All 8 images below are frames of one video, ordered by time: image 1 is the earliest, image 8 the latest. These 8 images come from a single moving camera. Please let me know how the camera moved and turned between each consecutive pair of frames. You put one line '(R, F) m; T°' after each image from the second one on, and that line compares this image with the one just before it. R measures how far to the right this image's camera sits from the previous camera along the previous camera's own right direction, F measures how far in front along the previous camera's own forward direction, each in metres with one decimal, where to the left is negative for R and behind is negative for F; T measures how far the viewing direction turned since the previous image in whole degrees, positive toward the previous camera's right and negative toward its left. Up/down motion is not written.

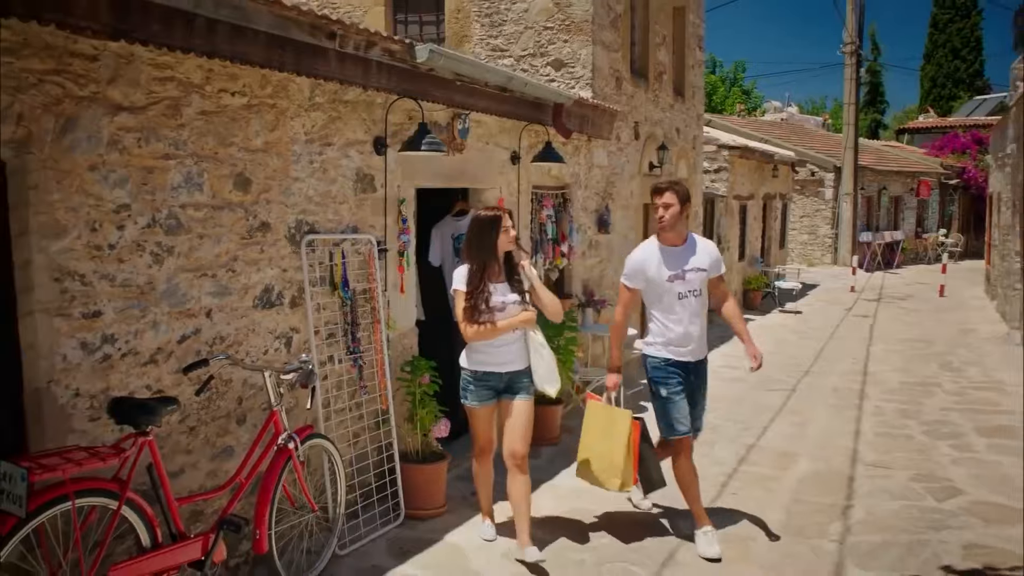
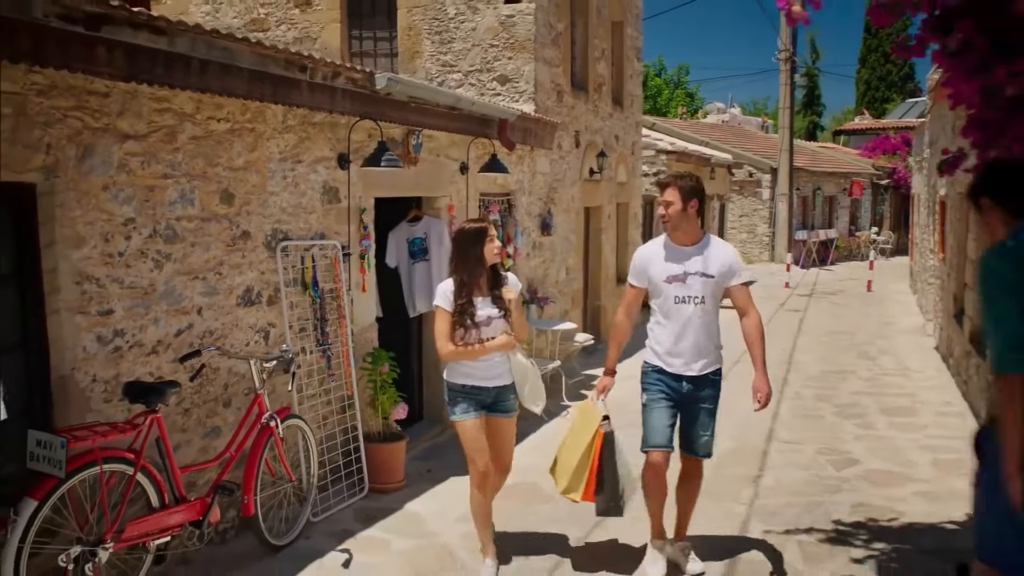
(0.0, -0.6) m; +3°
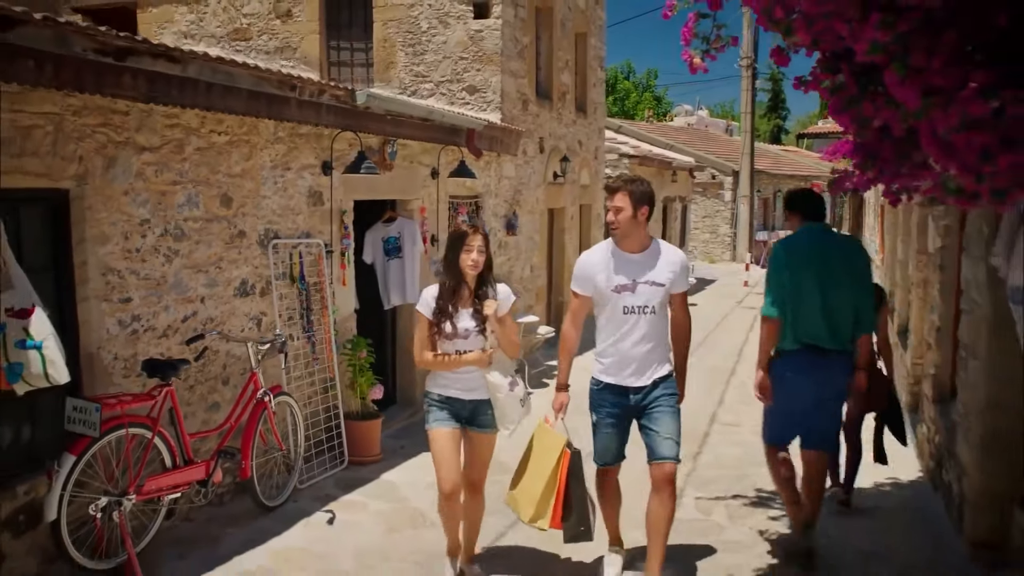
(0.0, -0.6) m; +2°
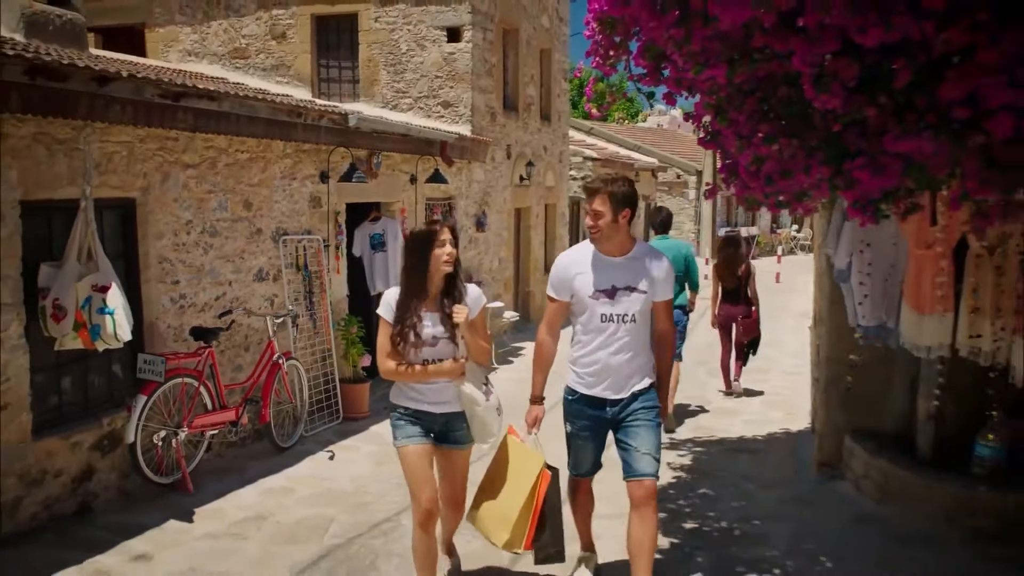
(+0.1, -1.3) m; +1°
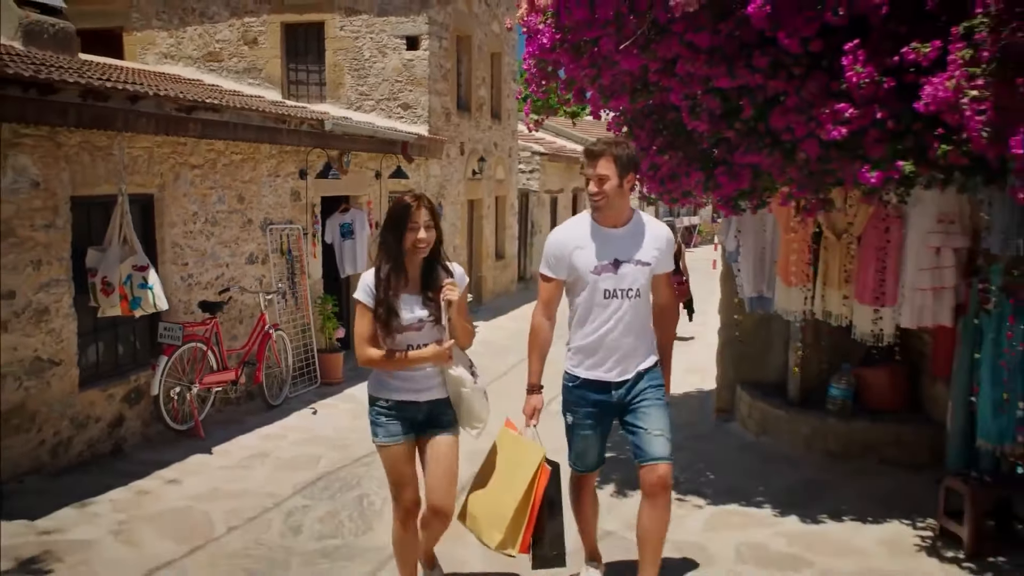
(0.0, -1.2) m; +3°
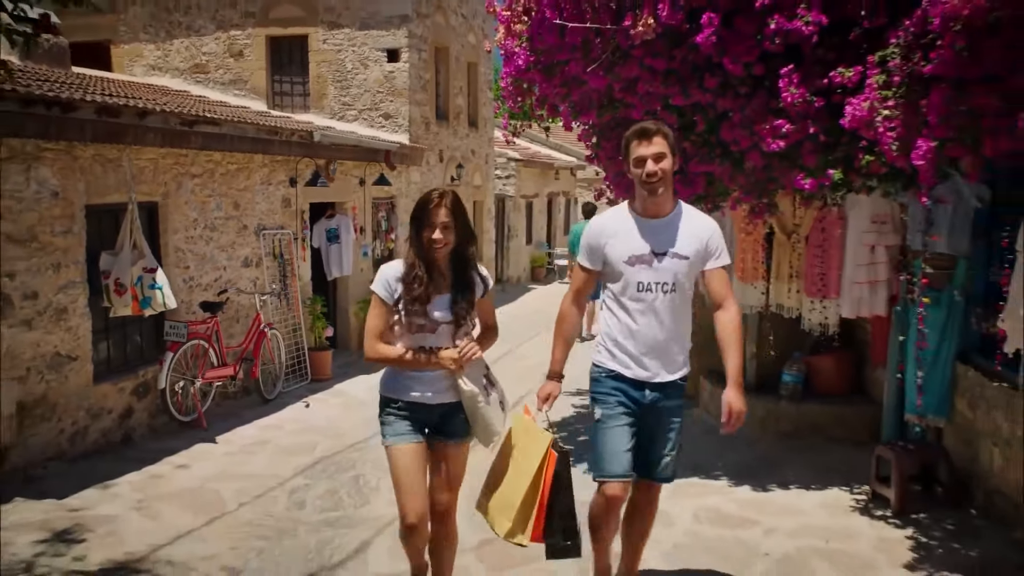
(0.0, -0.5) m; +1°
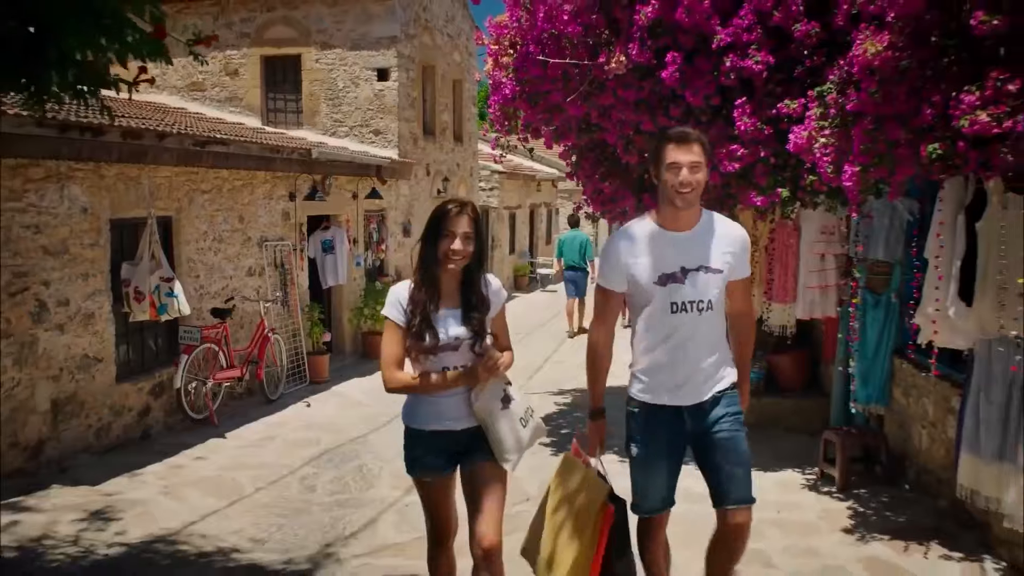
(0.0, -0.6) m; +1°
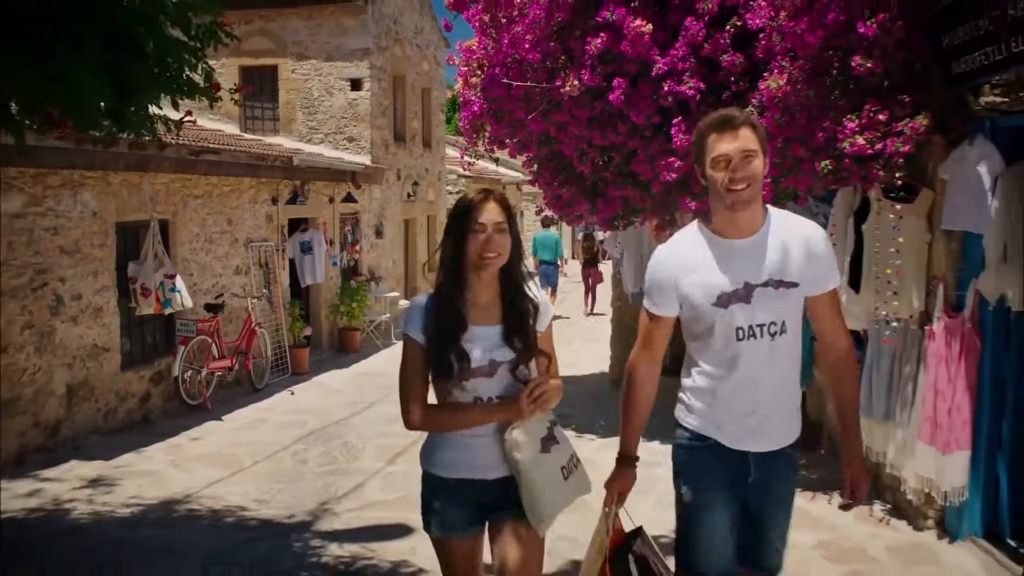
(0.0, -0.8) m; +2°
